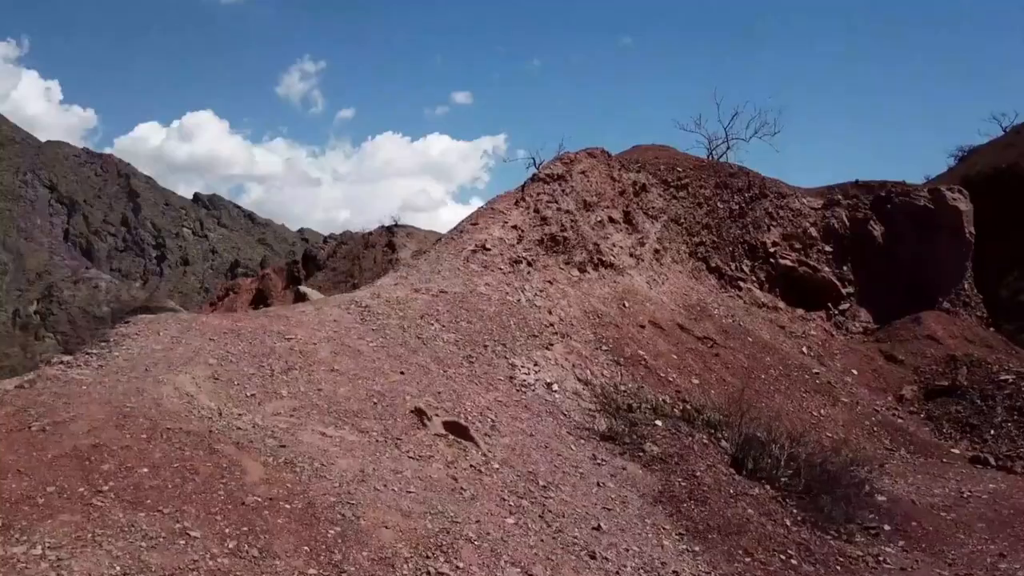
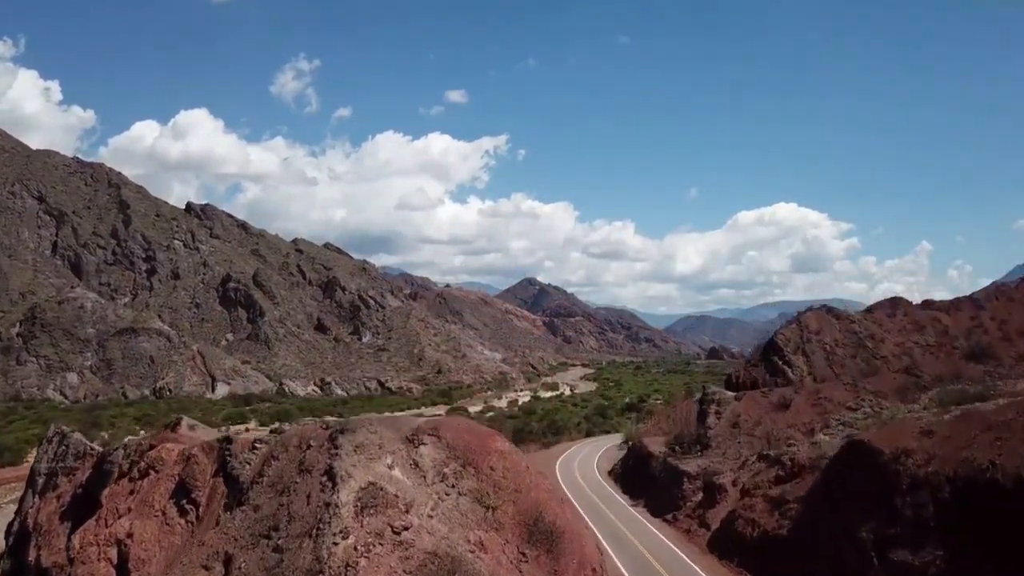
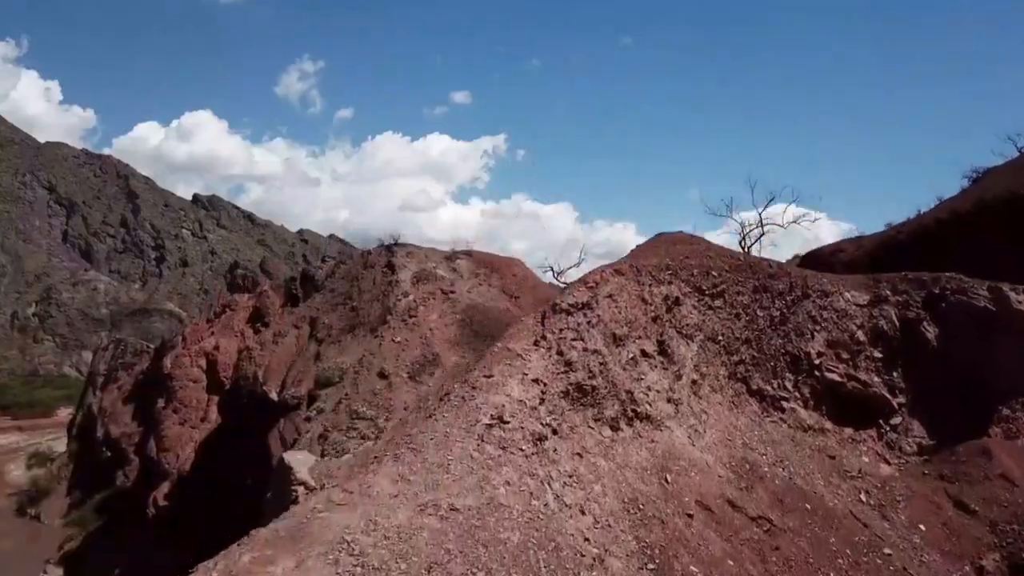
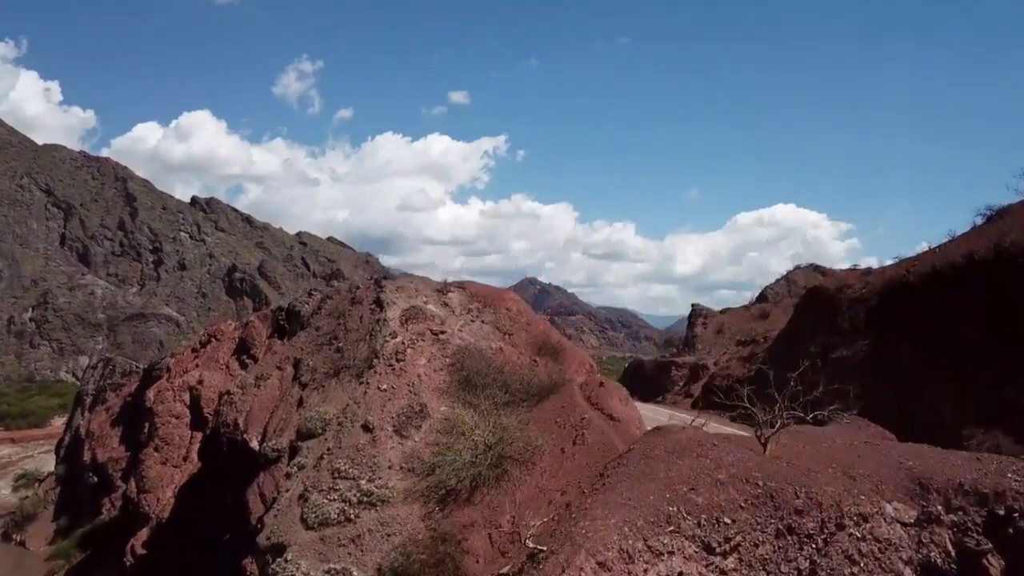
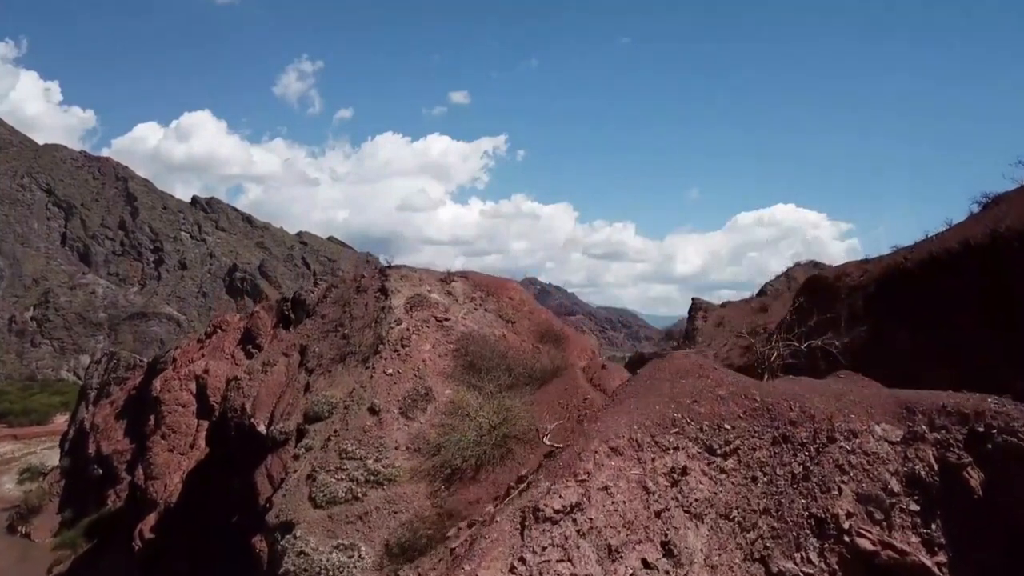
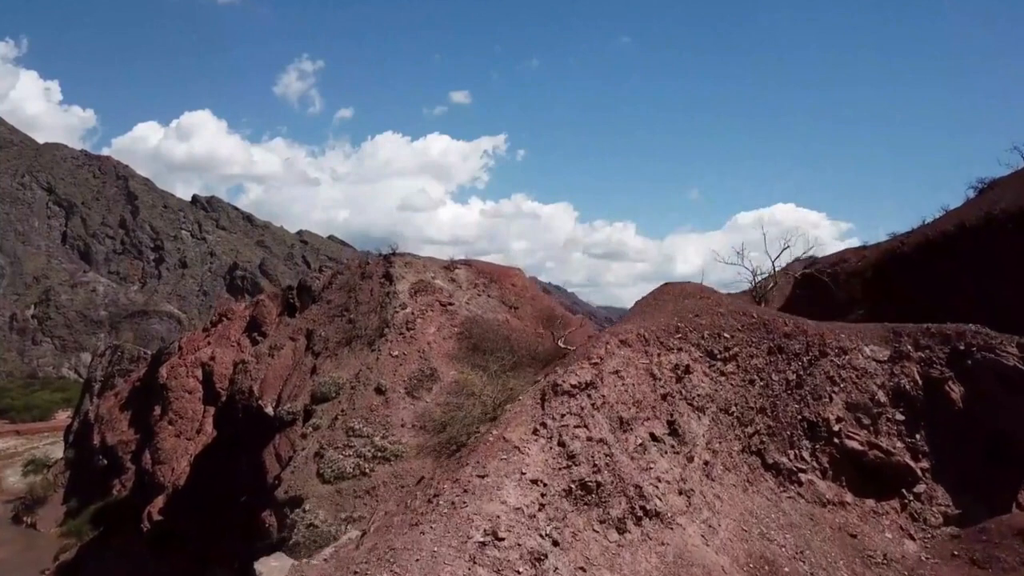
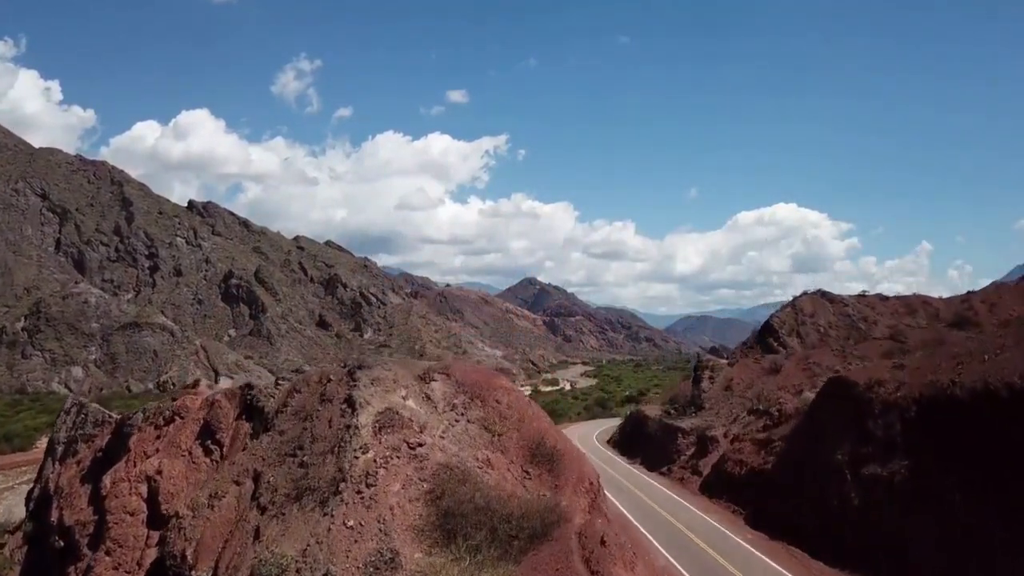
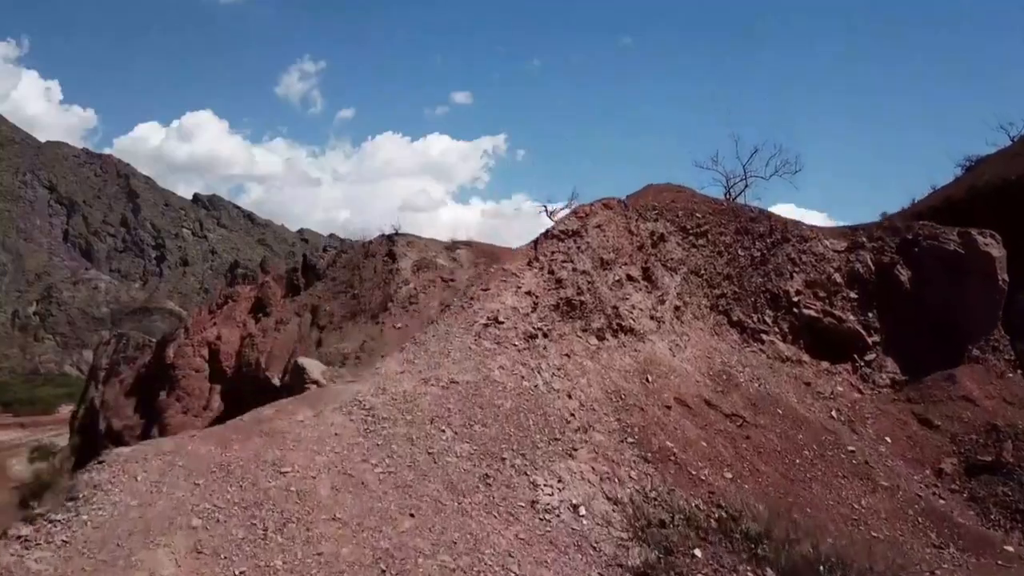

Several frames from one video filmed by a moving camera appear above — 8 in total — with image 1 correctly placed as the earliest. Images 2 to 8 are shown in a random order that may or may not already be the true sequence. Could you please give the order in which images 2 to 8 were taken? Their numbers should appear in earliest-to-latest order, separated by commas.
8, 3, 6, 5, 4, 7, 2
